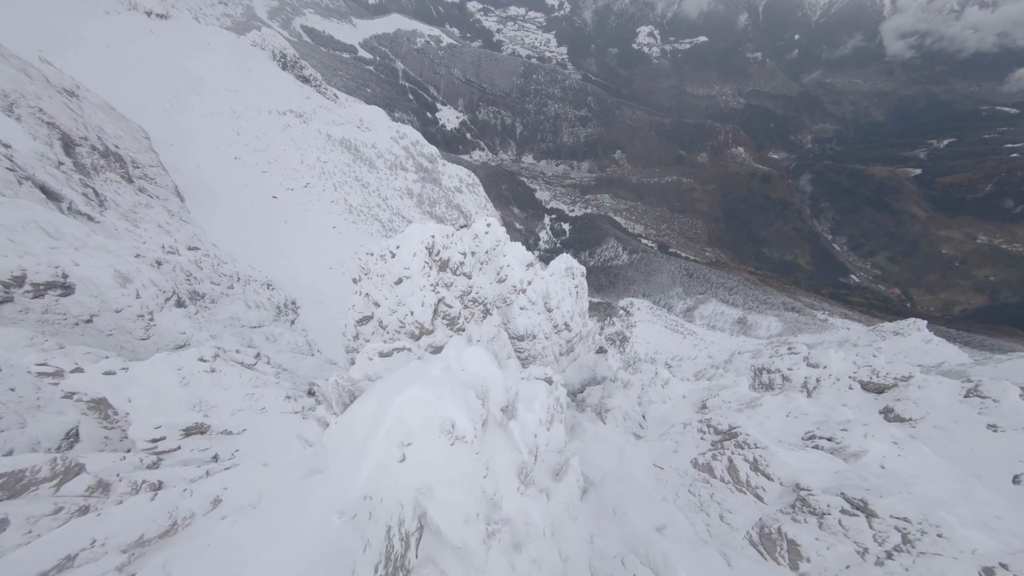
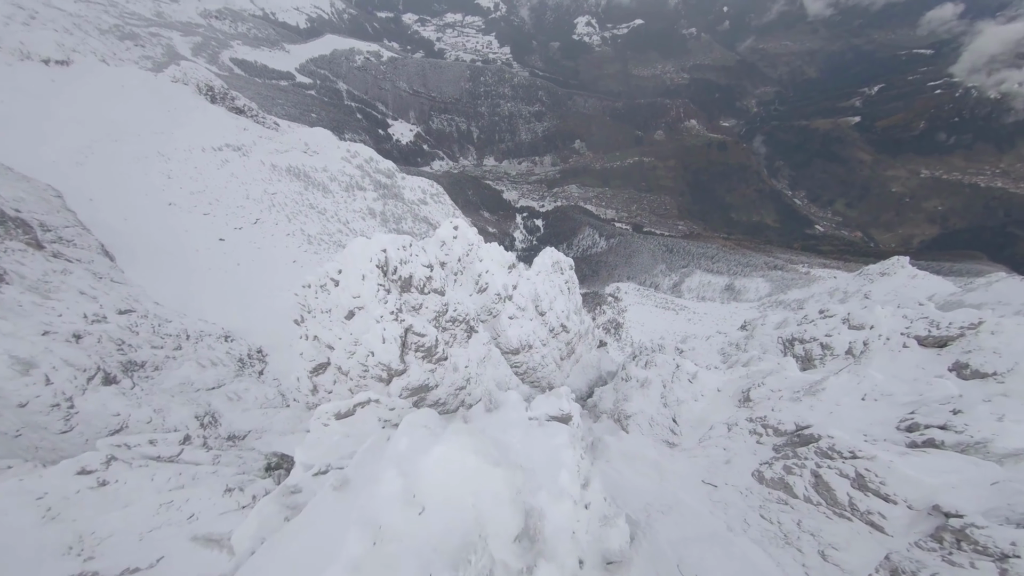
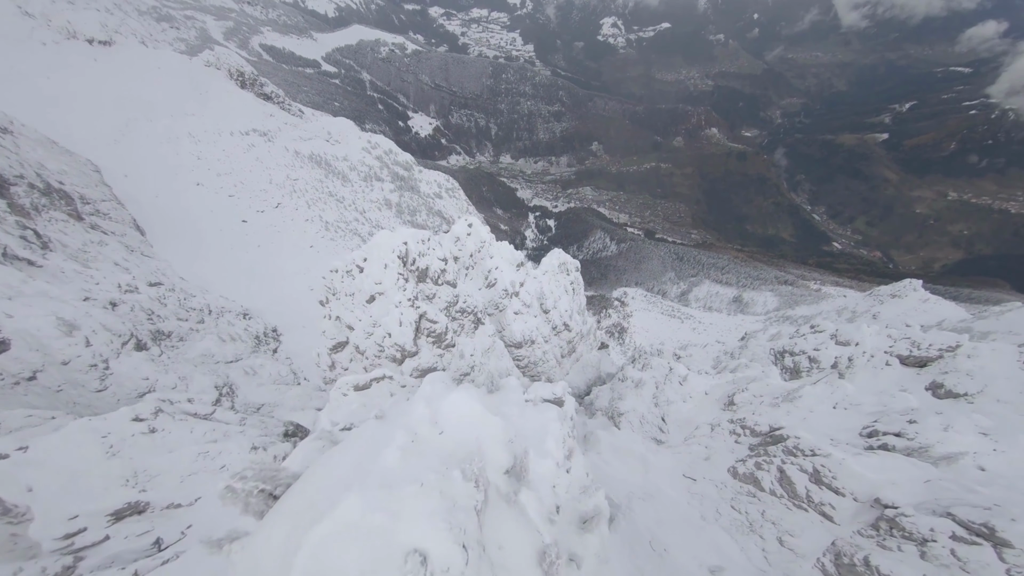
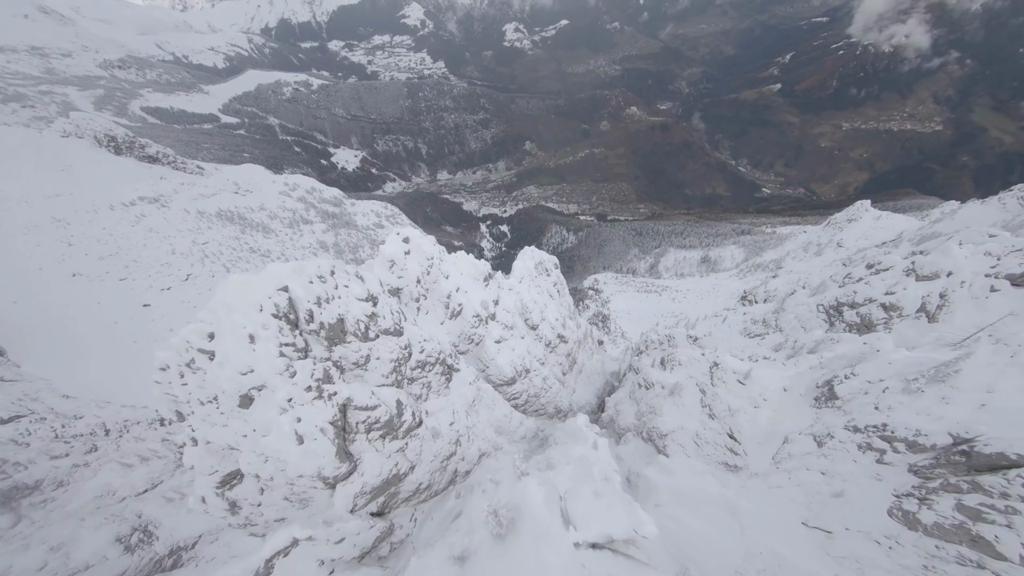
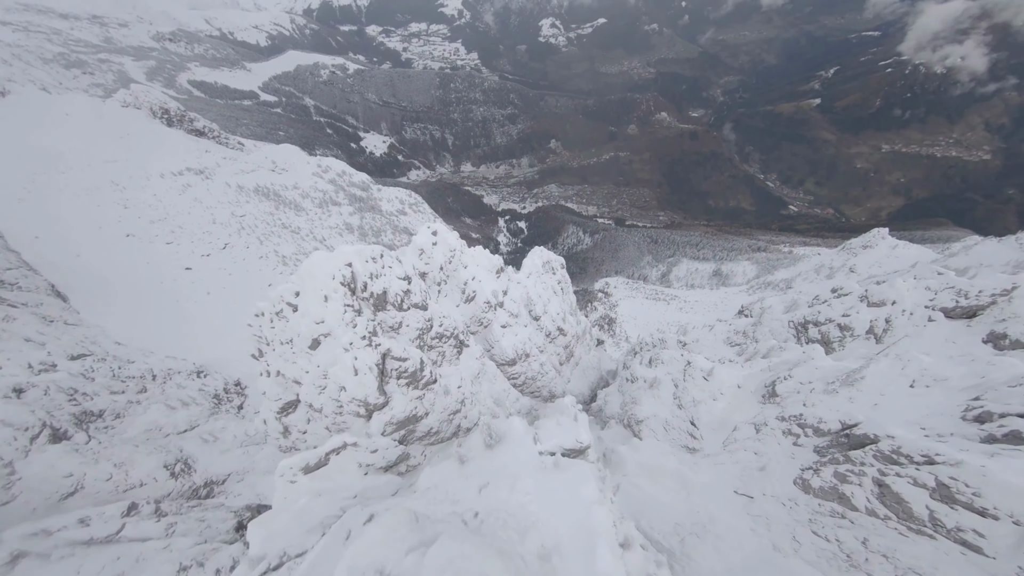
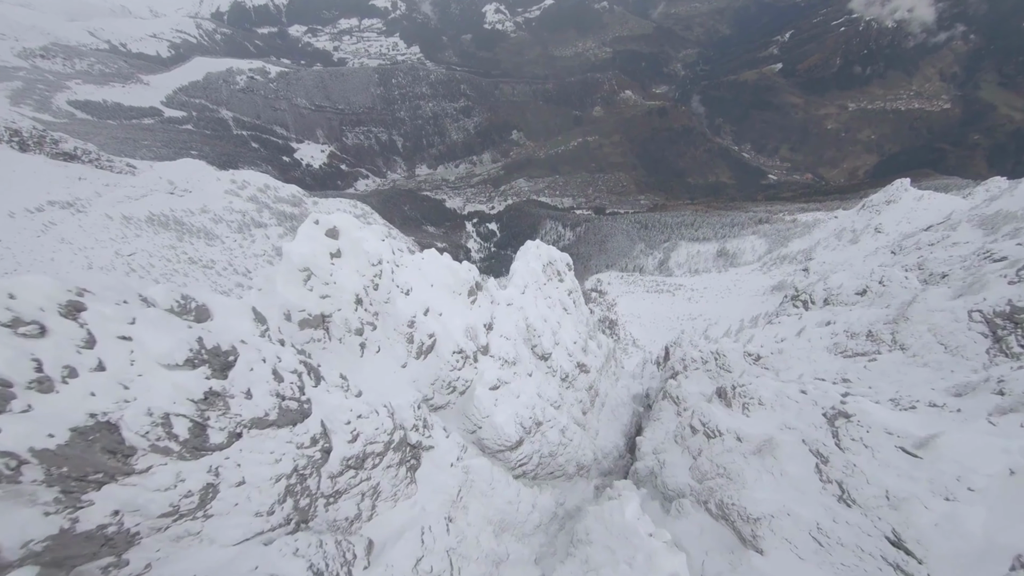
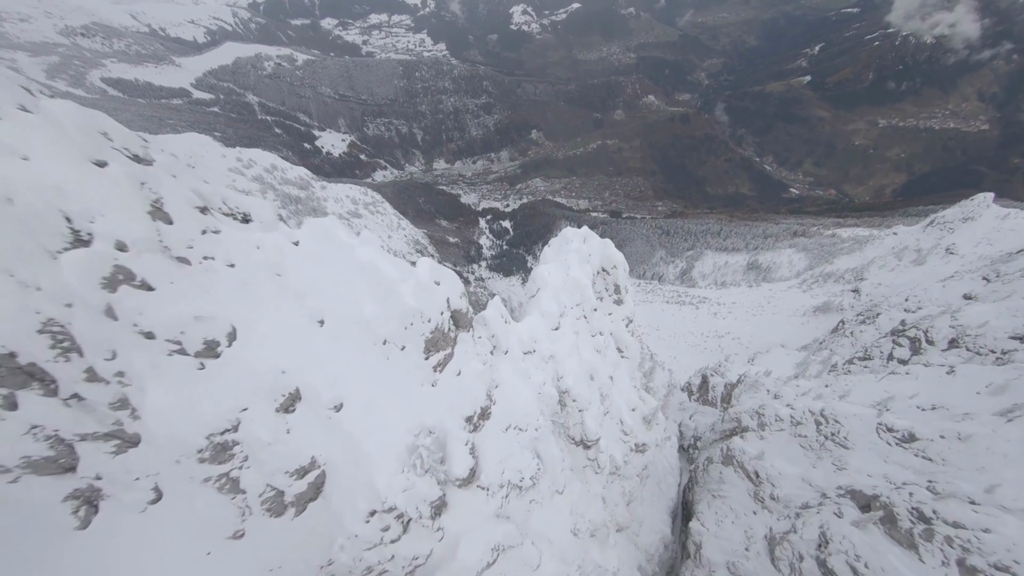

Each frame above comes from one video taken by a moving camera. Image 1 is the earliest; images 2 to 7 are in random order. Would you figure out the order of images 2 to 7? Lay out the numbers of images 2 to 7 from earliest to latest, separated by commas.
3, 2, 5, 4, 6, 7
